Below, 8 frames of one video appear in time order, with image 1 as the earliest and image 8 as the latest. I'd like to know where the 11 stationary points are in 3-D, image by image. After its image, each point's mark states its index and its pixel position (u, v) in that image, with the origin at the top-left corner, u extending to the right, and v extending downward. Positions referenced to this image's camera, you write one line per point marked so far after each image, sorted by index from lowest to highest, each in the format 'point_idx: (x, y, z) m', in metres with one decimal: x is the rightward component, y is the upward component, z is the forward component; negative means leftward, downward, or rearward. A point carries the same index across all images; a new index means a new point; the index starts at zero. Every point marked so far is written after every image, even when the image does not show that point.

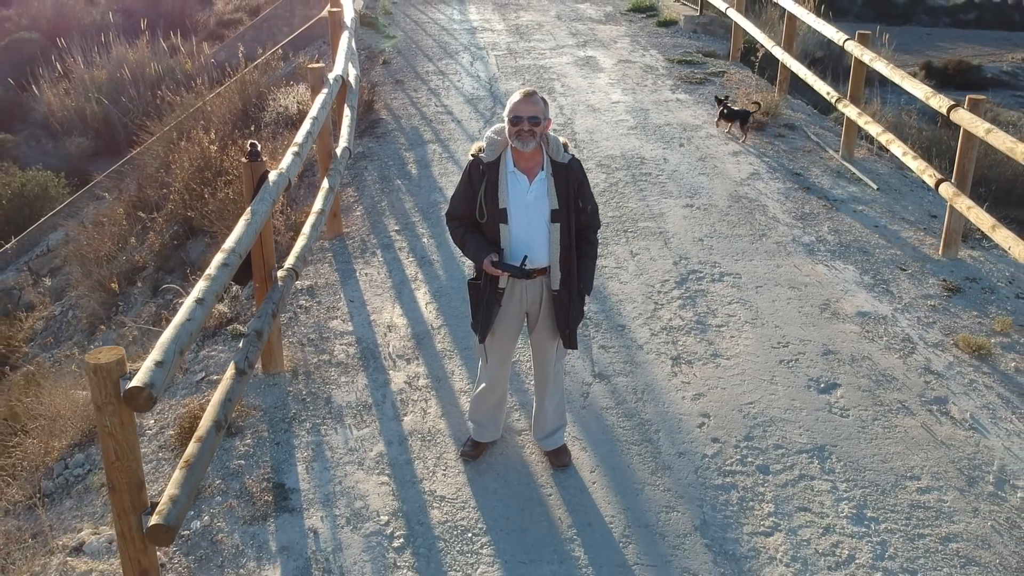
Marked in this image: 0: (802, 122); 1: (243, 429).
0: (+2.2, +1.3, +7.5) m
1: (-1.0, -0.5, +3.7) m
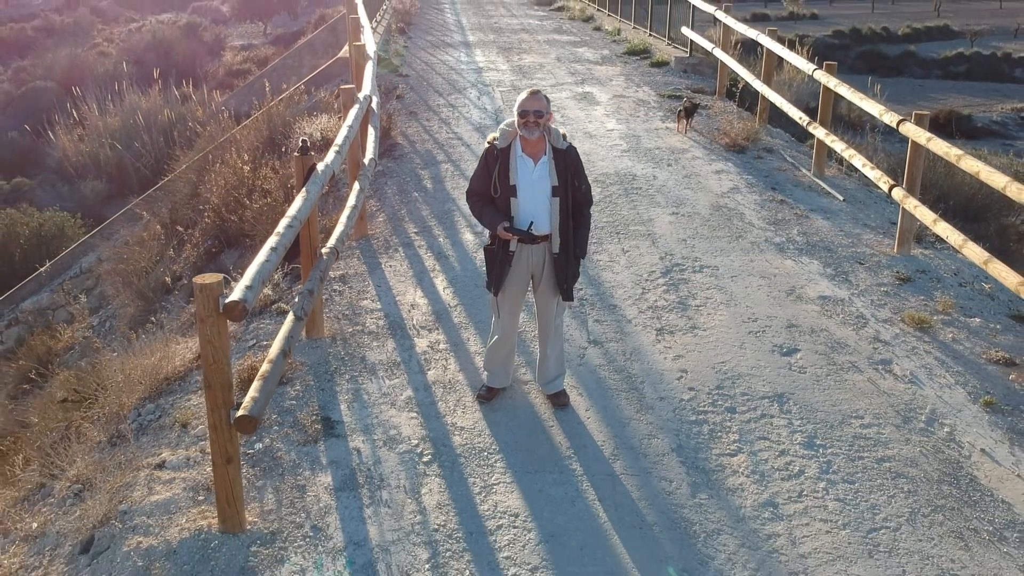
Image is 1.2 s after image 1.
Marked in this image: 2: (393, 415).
0: (+2.2, +1.2, +8.3) m
1: (-1.0, -0.4, +4.4) m
2: (-0.5, -0.5, +4.2) m
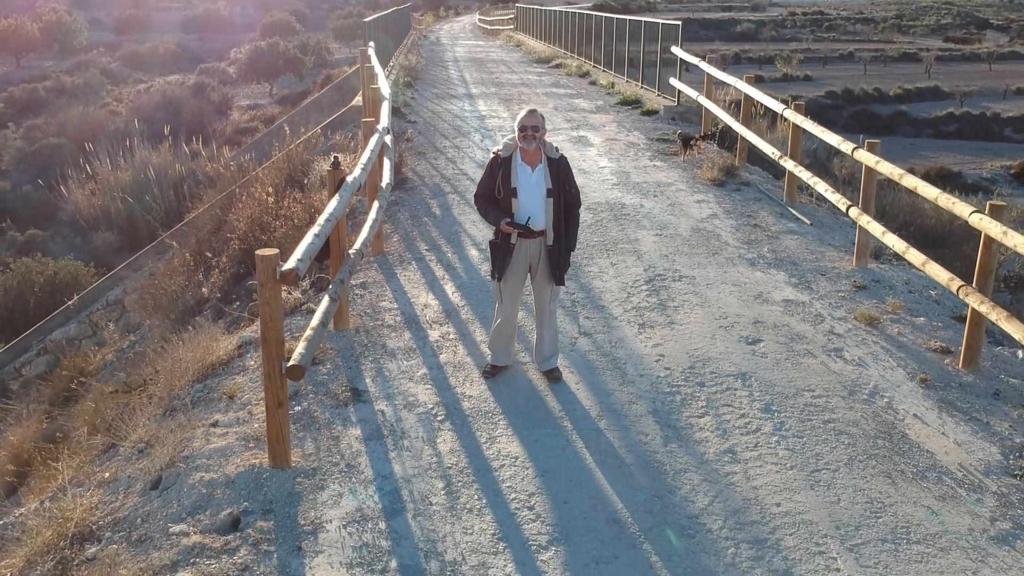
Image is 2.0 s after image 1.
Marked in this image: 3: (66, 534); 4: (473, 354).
0: (+2.2, +1.0, +9.0) m
1: (-1.0, -0.4, +5.1) m
2: (-0.5, -0.5, +4.9) m
3: (-1.8, -1.0, +4.0) m
4: (-0.2, -0.3, +5.3) m
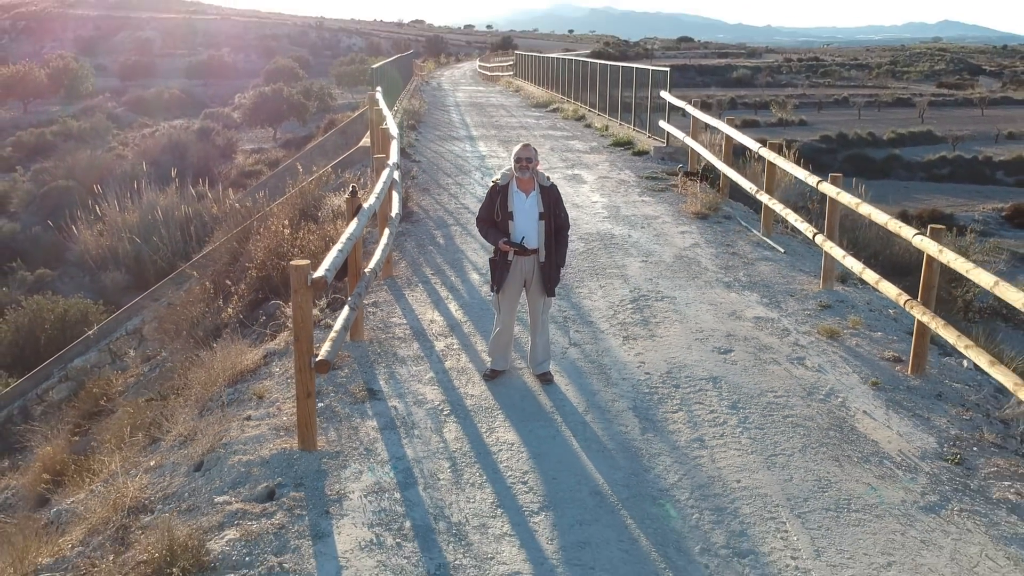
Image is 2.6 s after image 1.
0: (+2.2, +0.7, +9.7) m
1: (-1.0, -0.4, +5.8) m
2: (-0.5, -0.5, +5.5) m
3: (-1.8, -1.0, +4.6) m
4: (-0.2, -0.4, +5.9) m
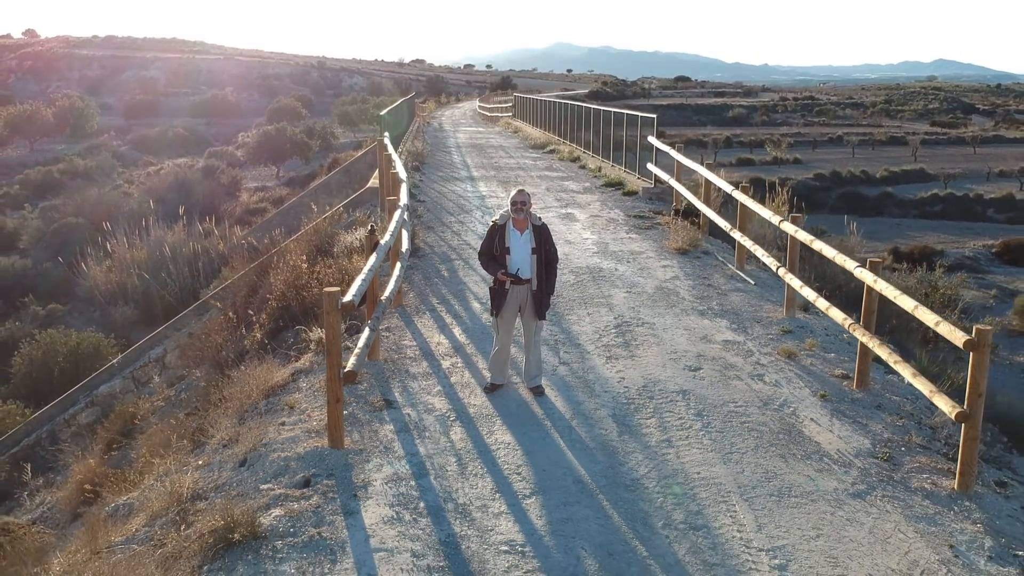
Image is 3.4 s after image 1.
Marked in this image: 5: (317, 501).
0: (+2.2, +0.4, +10.7) m
1: (-1.0, -0.6, +6.7) m
2: (-0.5, -0.7, +6.4) m
3: (-1.8, -1.1, +5.5) m
4: (-0.2, -0.6, +6.8) m
5: (-1.0, -1.1, +5.0) m
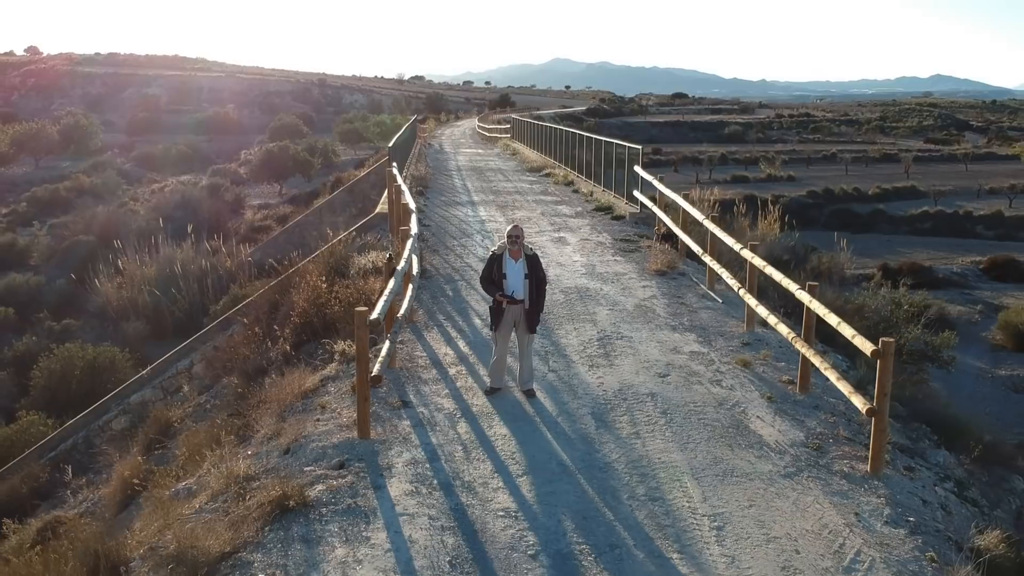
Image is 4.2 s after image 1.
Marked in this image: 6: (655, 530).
0: (+2.2, +0.2, +11.9) m
1: (-1.0, -0.8, +7.9) m
2: (-0.6, -0.9, +7.6) m
3: (-1.8, -1.3, +6.7) m
4: (-0.3, -0.8, +8.1) m
5: (-1.0, -1.2, +6.3) m
6: (+0.8, -1.4, +5.7) m
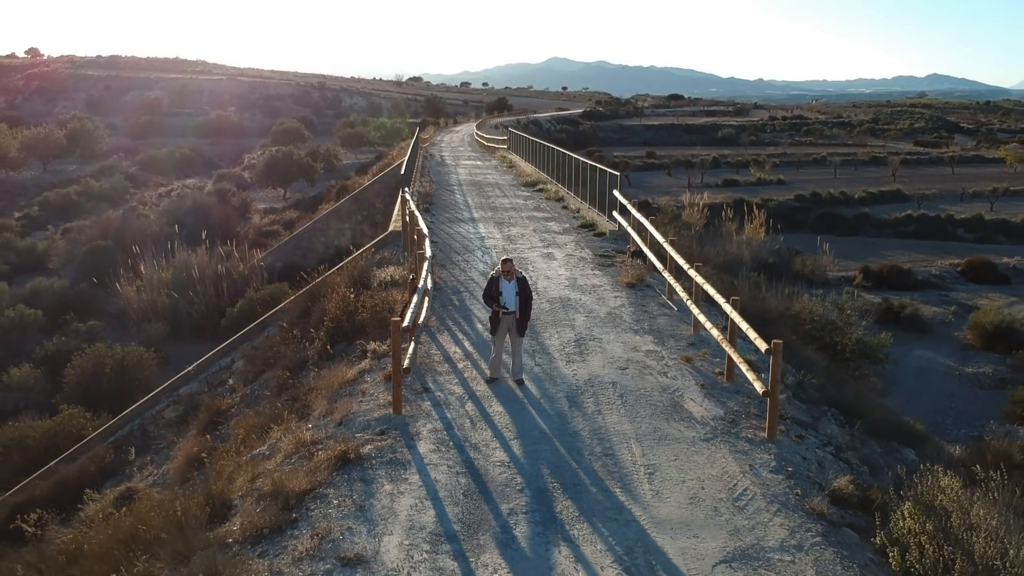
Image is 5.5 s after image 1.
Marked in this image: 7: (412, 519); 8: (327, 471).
0: (+2.1, +0.1, +14.4) m
1: (-1.1, -0.9, +10.4) m
2: (-0.6, -1.0, +10.1) m
3: (-1.9, -1.4, +9.2) m
4: (-0.3, -0.9, +10.5) m
5: (-1.1, -1.4, +8.7) m
6: (+0.8, -1.5, +8.1) m
7: (-0.7, -1.7, +7.3) m
8: (-1.5, -1.5, +8.2) m
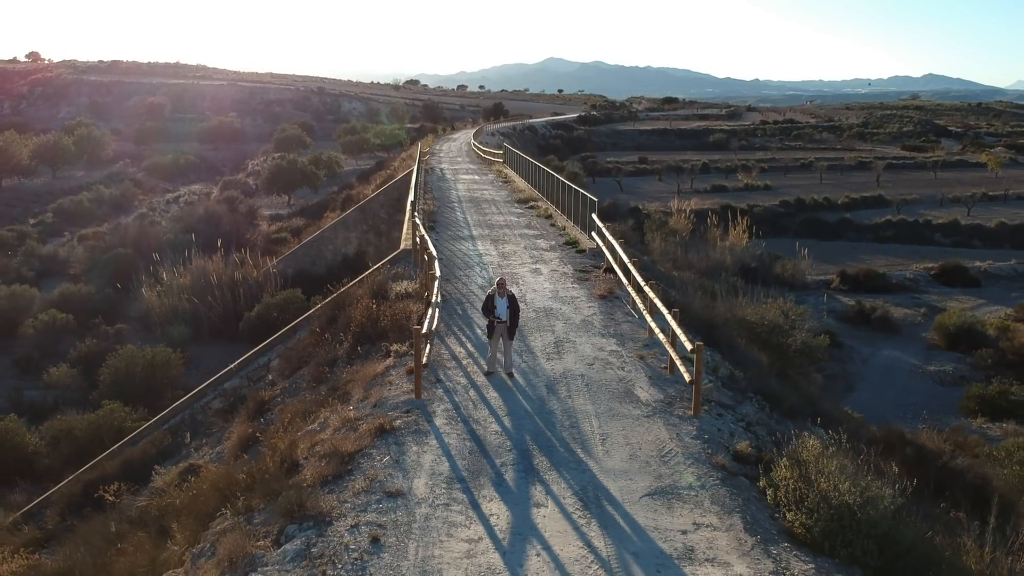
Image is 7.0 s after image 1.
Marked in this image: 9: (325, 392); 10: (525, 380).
0: (+2.0, -0.1, +17.6) m
1: (-1.2, -1.1, +13.5) m
2: (-0.7, -1.2, +13.2) m
3: (-2.0, -1.6, +12.3) m
4: (-0.4, -1.1, +13.7) m
5: (-1.2, -1.6, +11.9) m
6: (+0.7, -1.7, +11.3) m
7: (-0.8, -1.9, +10.5) m
8: (-1.6, -1.7, +11.4) m
9: (-2.9, -1.6, +15.1) m
10: (+0.1, -1.2, +13.2) m
